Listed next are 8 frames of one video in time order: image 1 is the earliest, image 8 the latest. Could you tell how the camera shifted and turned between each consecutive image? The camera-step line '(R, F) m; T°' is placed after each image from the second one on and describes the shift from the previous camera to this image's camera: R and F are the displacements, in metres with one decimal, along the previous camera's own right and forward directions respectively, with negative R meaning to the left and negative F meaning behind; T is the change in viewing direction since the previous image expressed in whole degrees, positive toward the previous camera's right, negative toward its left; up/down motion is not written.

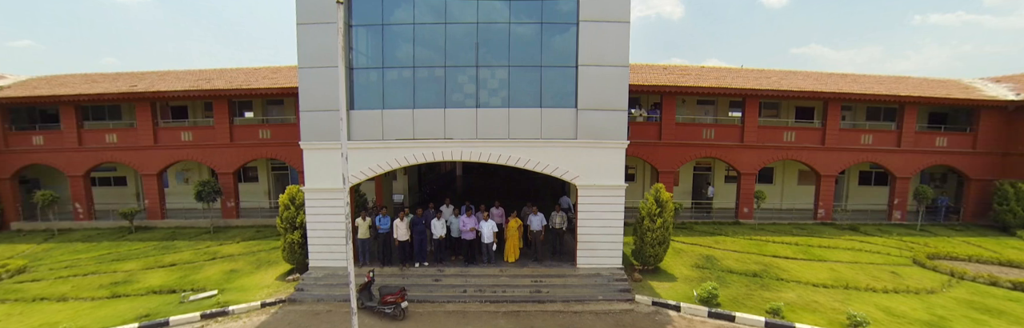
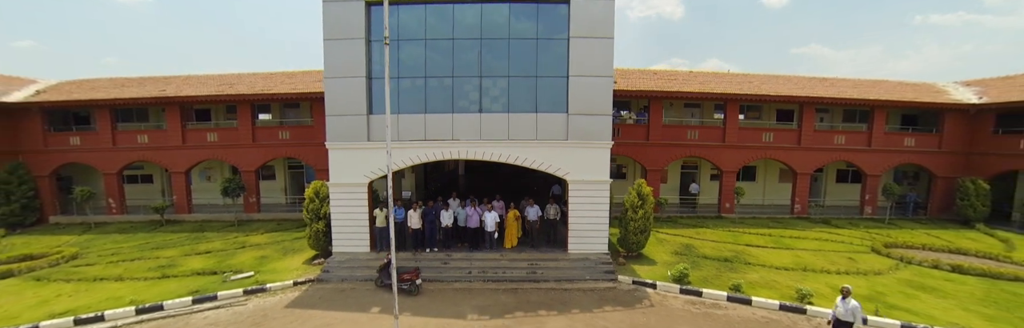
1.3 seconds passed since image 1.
(0.0, -1.2) m; 0°
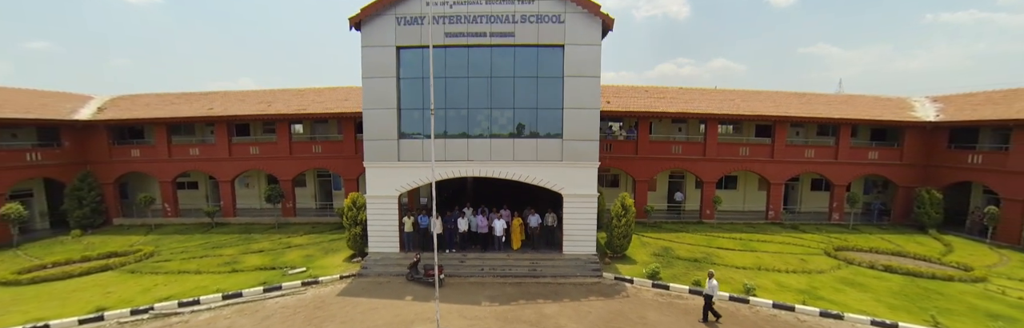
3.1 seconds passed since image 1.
(0.0, -2.1) m; -1°
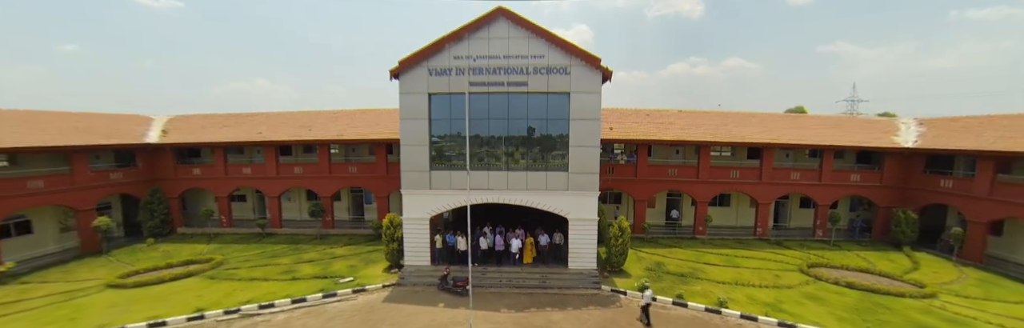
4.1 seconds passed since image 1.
(-0.1, -2.2) m; -2°
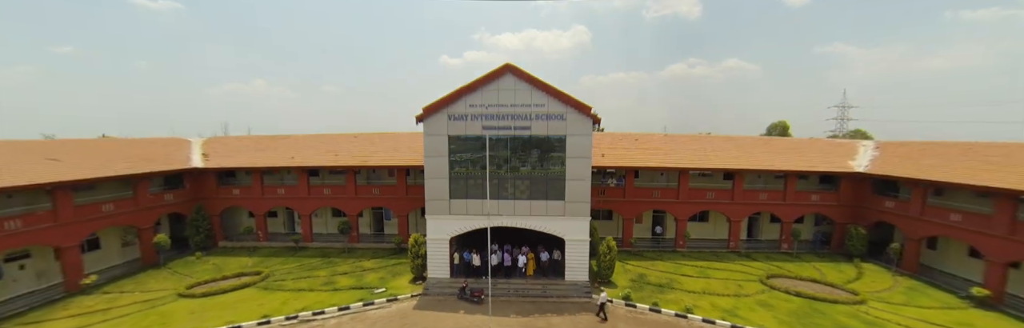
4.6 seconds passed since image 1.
(-0.4, -2.8) m; 0°
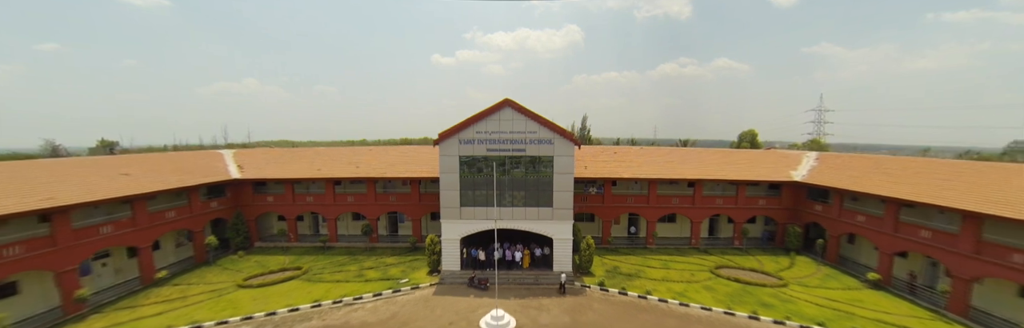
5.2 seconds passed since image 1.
(-0.3, -4.1) m; +1°
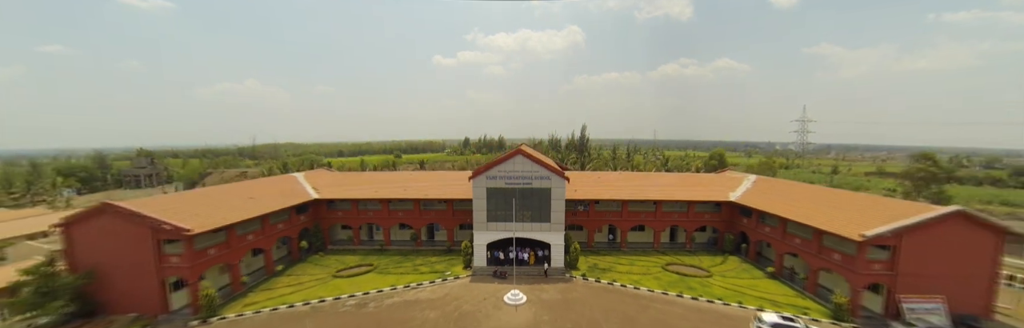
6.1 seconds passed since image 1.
(-0.9, -9.4) m; 0°
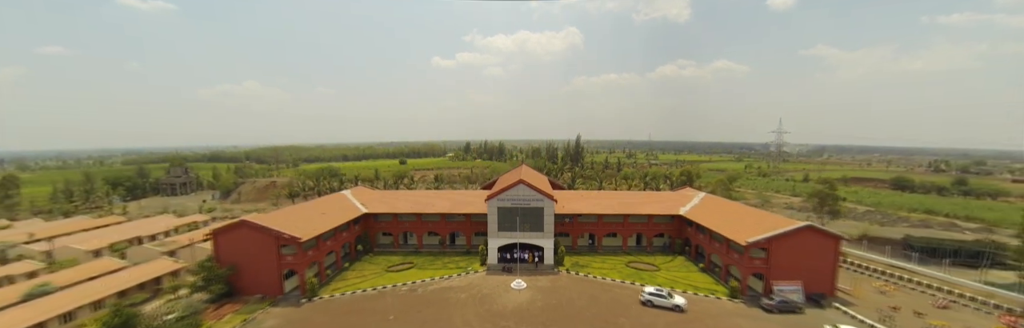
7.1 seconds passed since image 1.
(-0.6, -11.5) m; 0°
